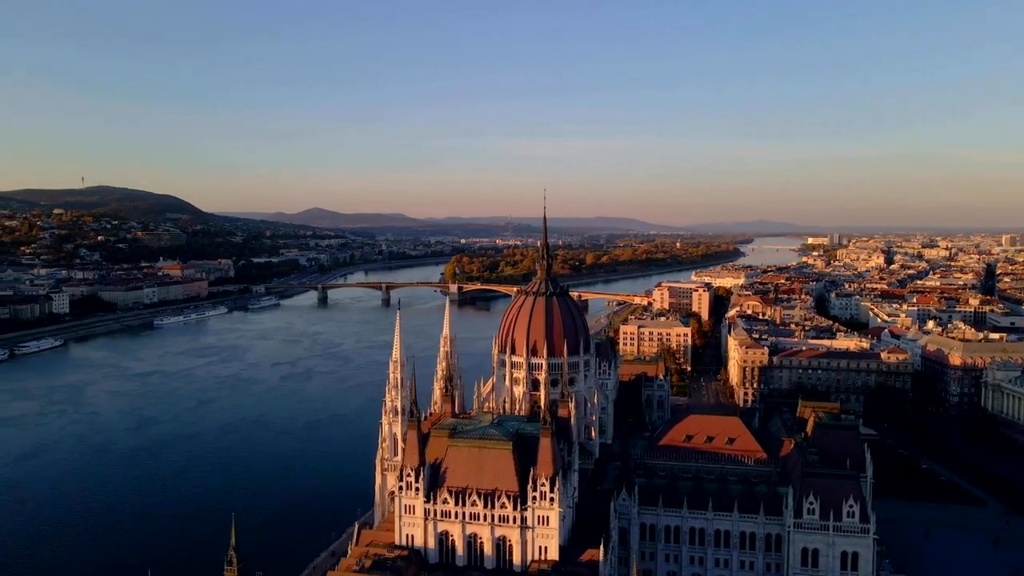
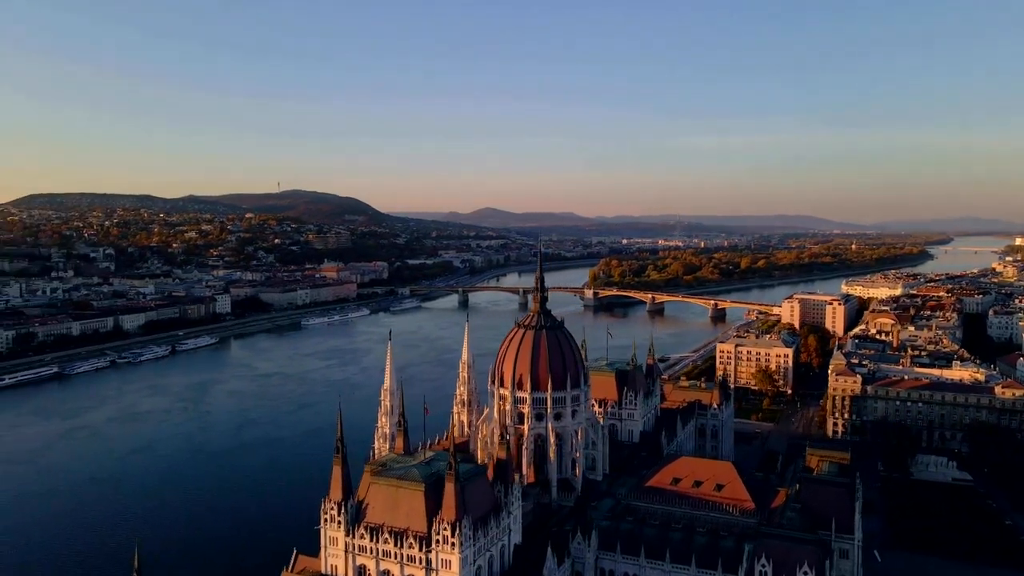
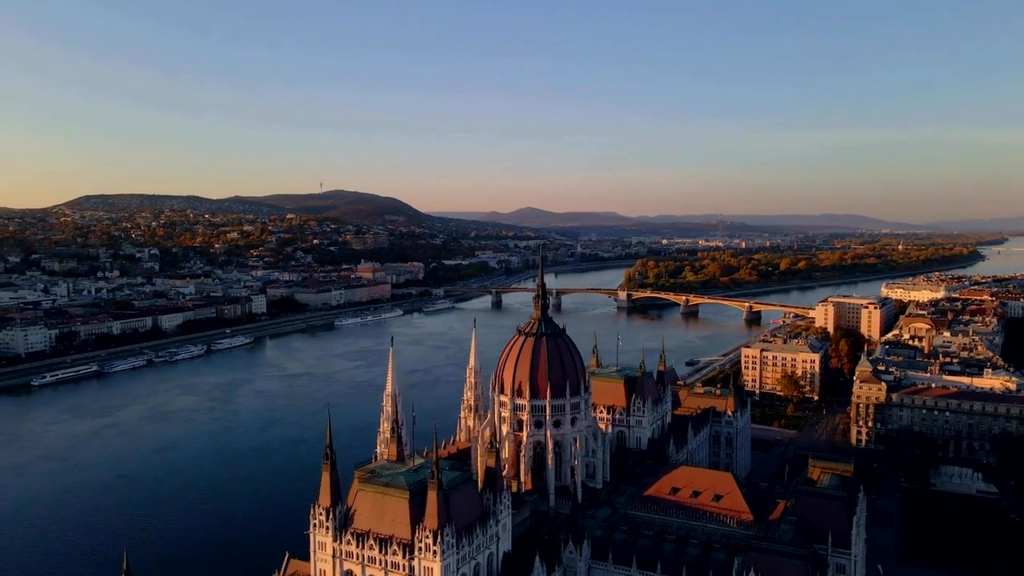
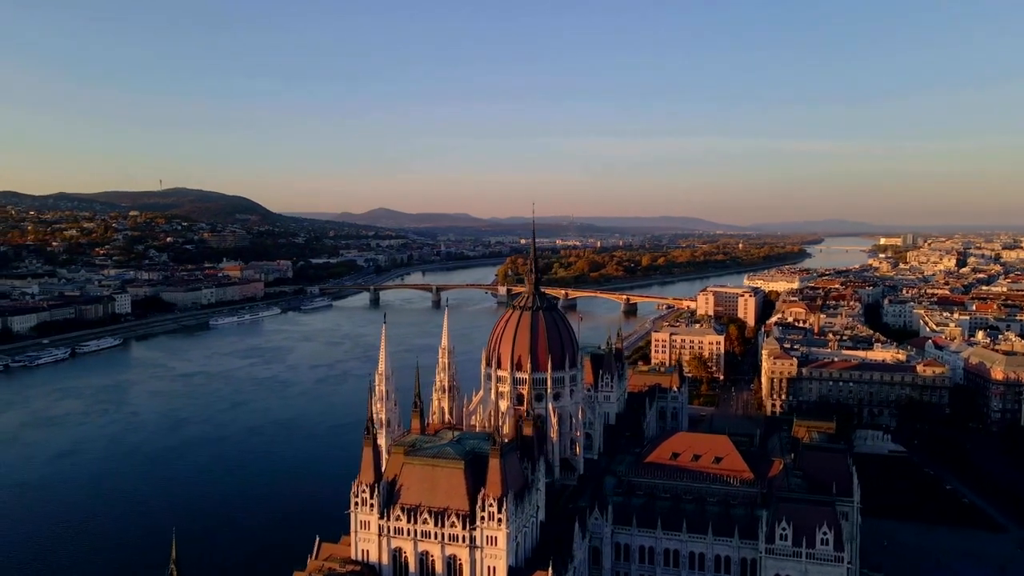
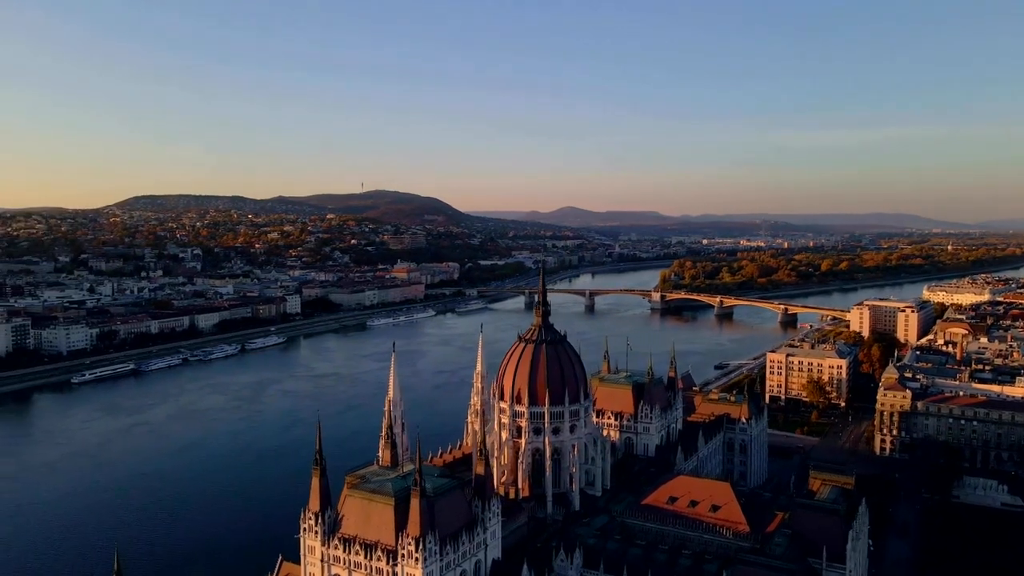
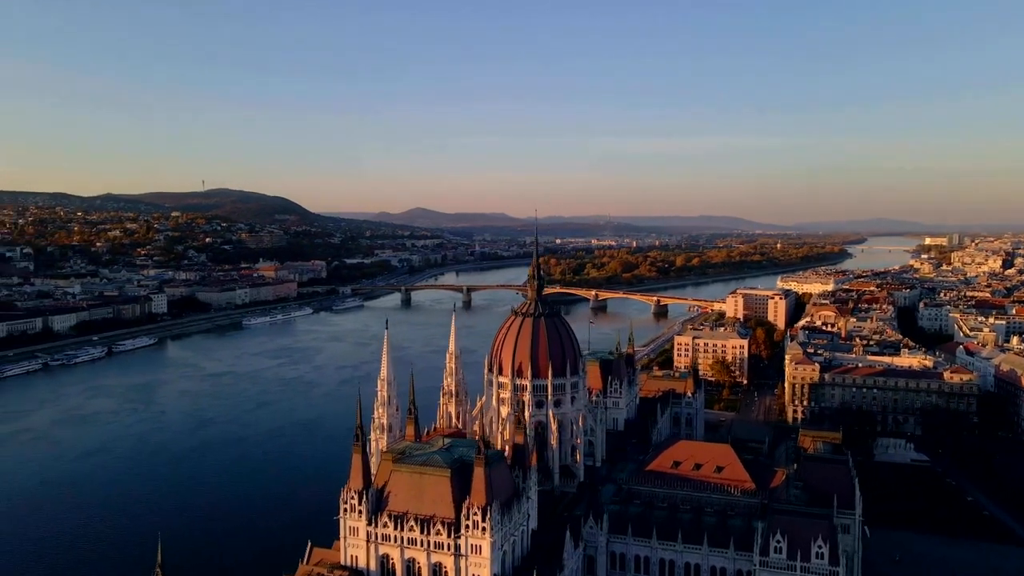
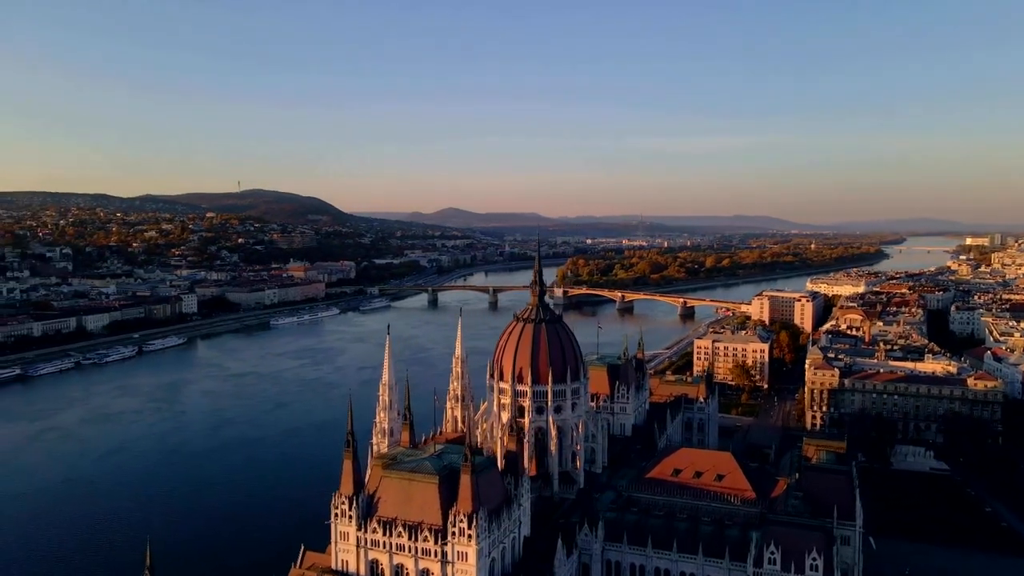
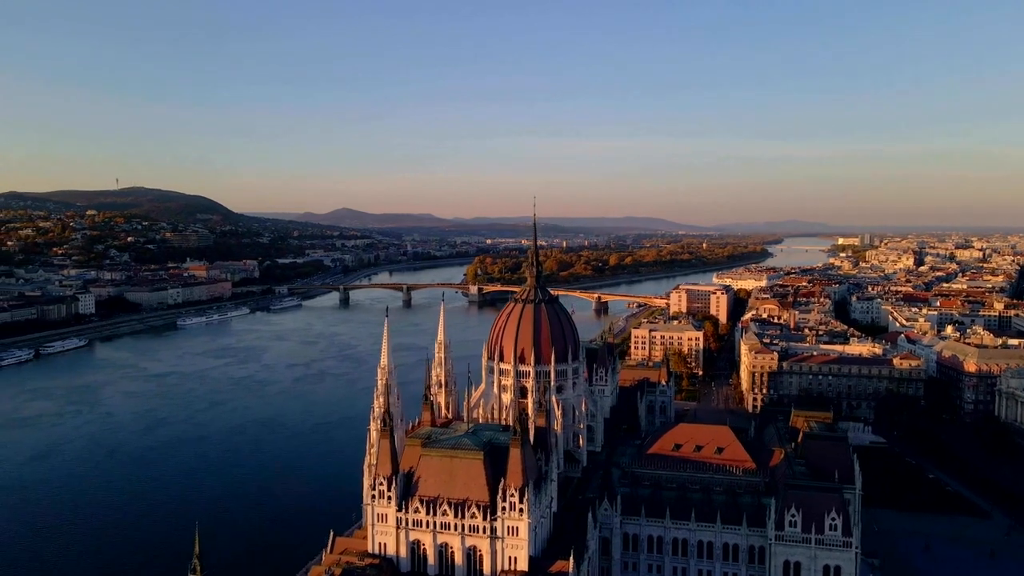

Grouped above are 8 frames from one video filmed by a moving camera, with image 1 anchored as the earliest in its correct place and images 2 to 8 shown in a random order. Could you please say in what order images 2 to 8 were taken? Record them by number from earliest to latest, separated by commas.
8, 4, 6, 7, 2, 3, 5
